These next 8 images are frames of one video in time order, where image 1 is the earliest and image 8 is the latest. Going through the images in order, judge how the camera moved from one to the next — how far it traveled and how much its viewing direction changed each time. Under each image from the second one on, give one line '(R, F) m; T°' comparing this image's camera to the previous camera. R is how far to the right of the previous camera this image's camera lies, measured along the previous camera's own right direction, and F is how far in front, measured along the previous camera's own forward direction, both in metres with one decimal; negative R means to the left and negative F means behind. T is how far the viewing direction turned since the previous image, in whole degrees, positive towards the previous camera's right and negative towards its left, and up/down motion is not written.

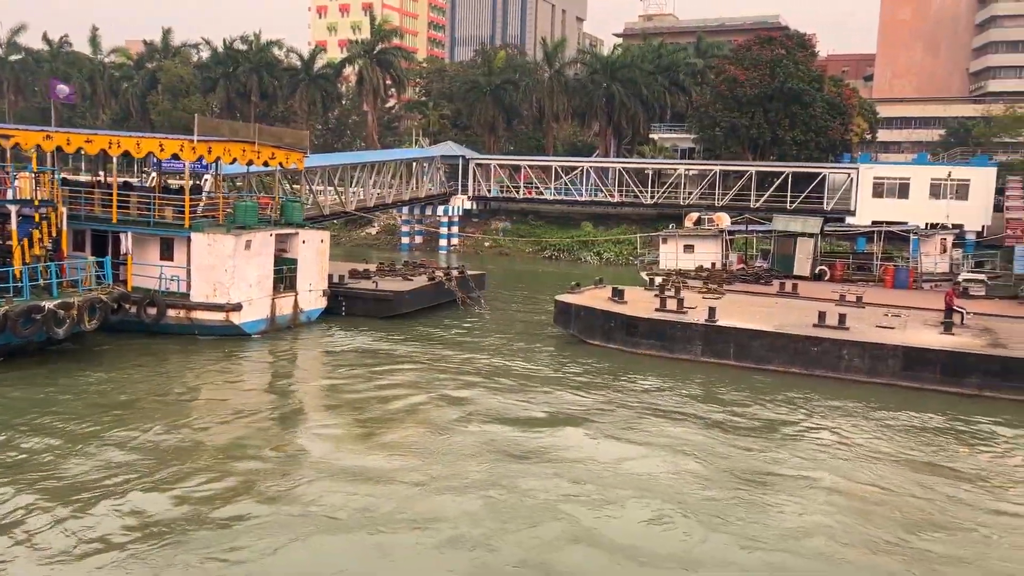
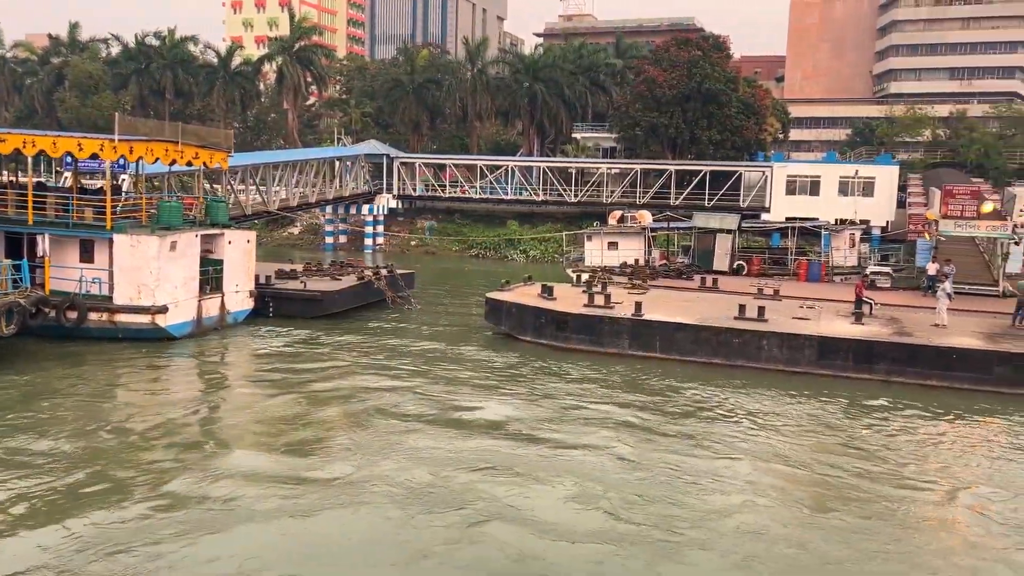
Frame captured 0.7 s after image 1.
(-0.2, -0.3) m; +5°
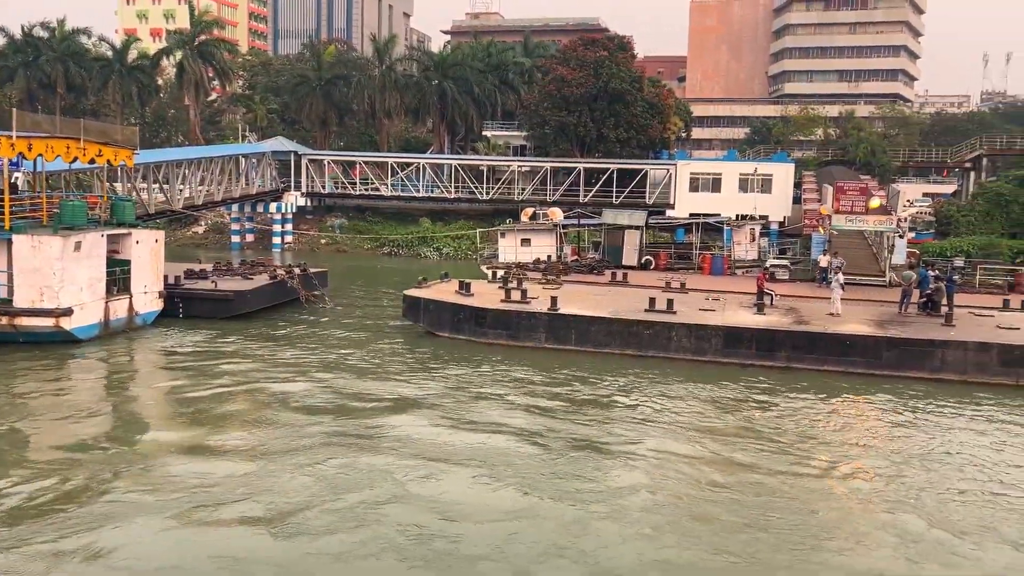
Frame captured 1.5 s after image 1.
(-0.2, -0.3) m; +6°
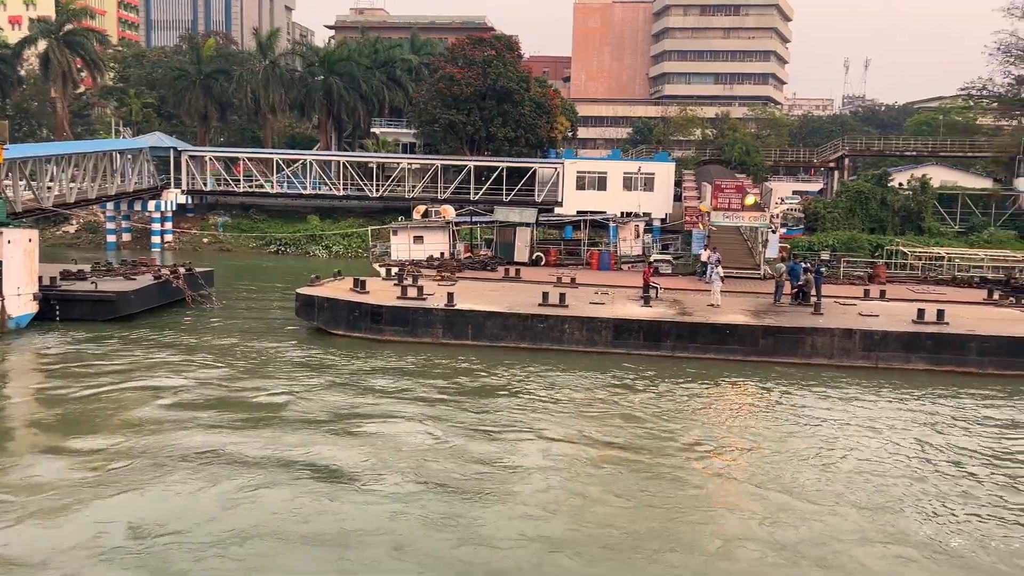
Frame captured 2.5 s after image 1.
(-0.2, -0.3) m; +7°
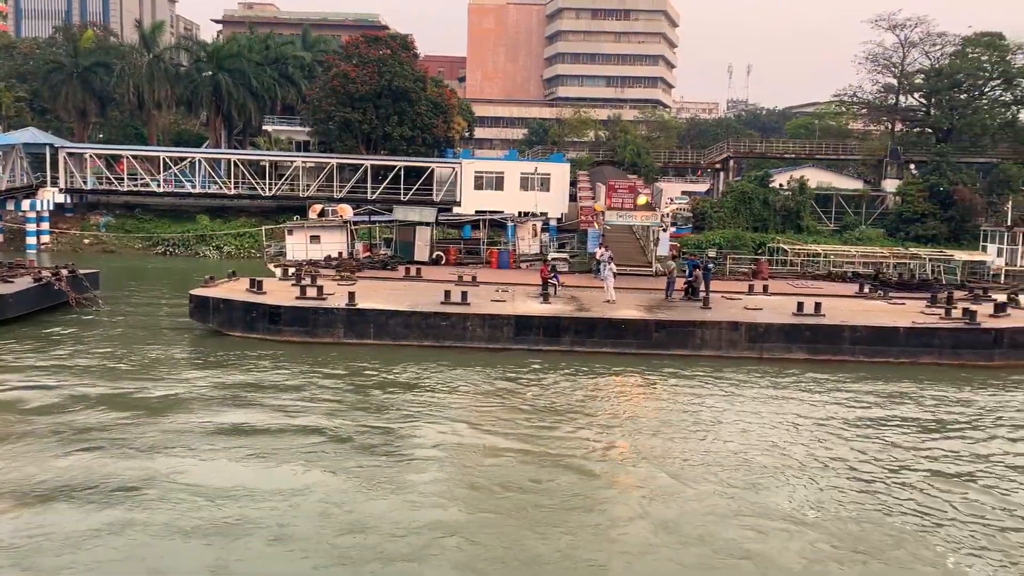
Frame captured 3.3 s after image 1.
(-0.1, -0.3) m; +7°
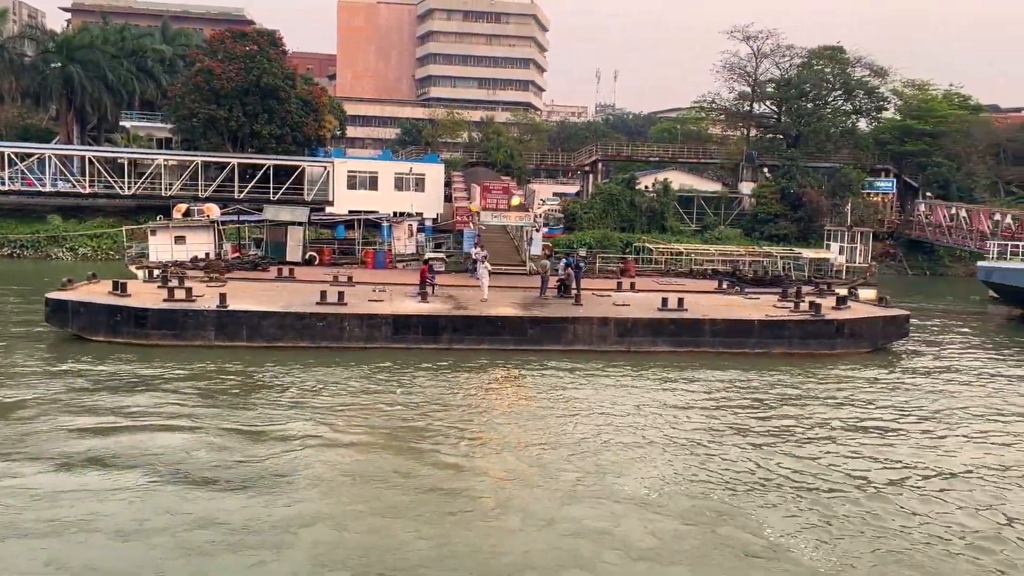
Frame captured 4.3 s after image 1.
(-0.1, -0.3) m; +8°
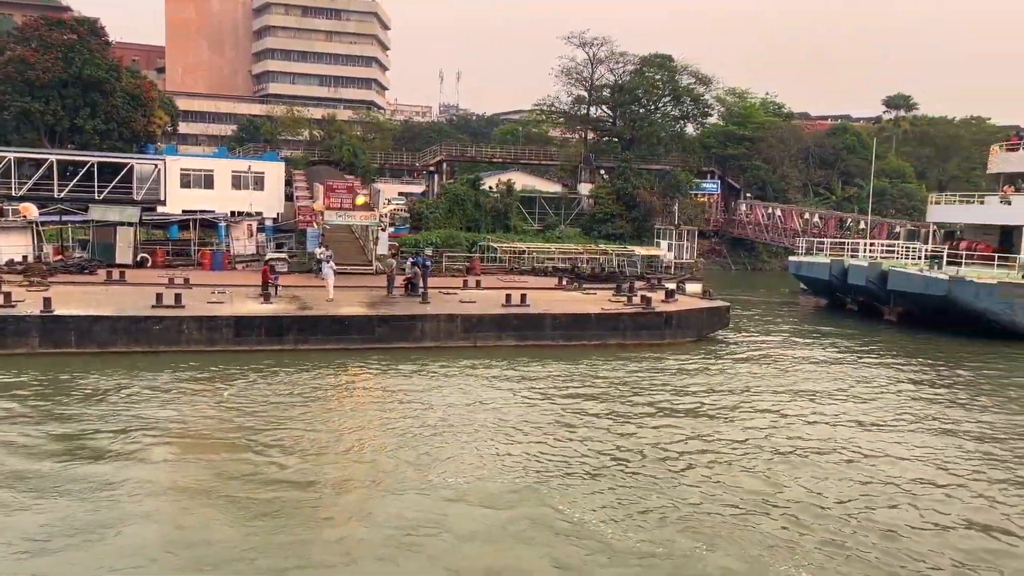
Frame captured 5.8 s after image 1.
(0.0, -0.4) m; +10°
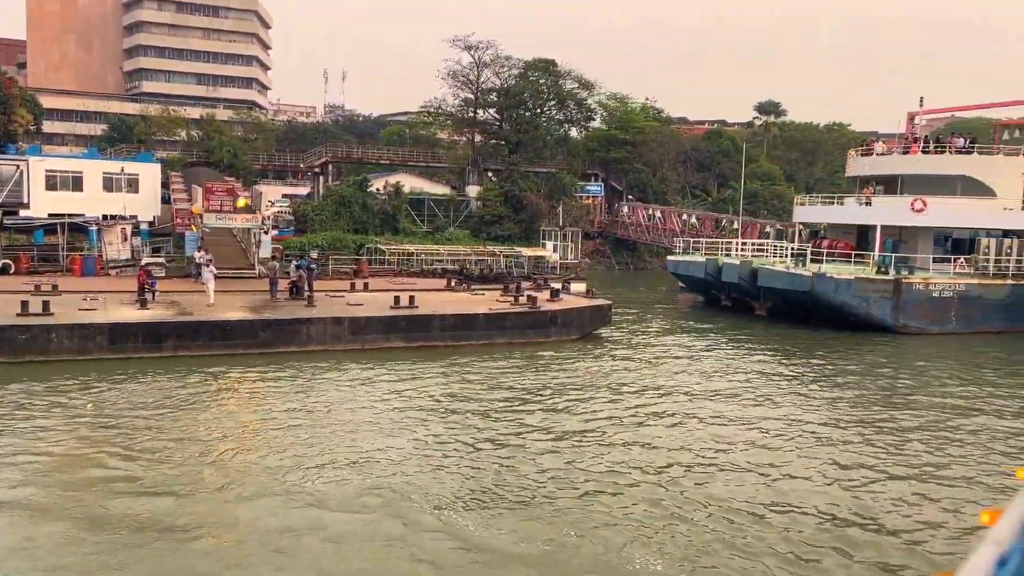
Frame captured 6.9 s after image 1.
(+0.1, -0.2) m; +7°
